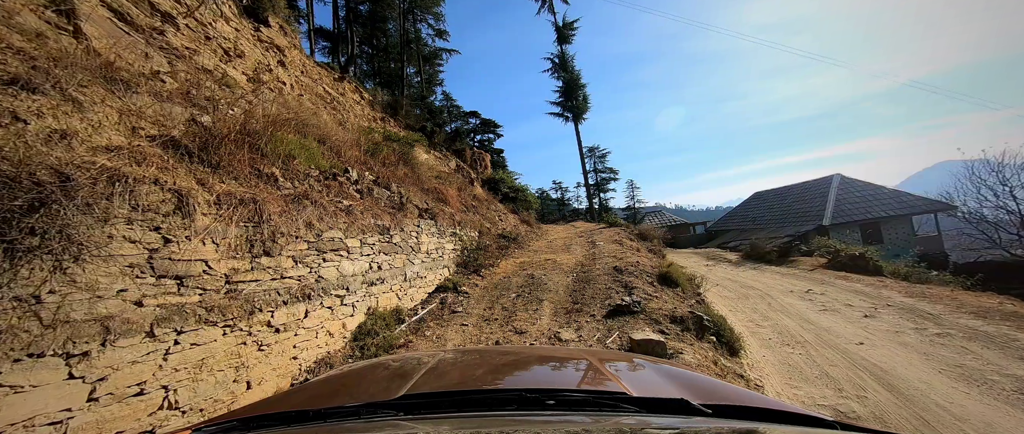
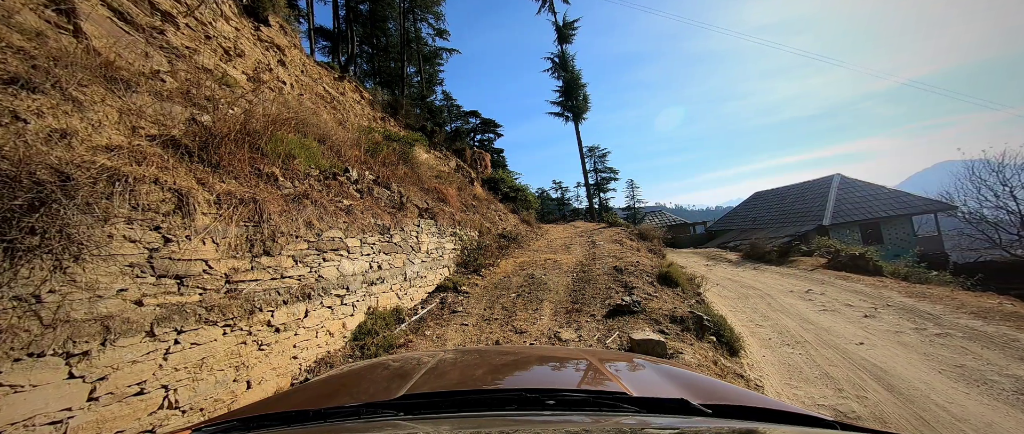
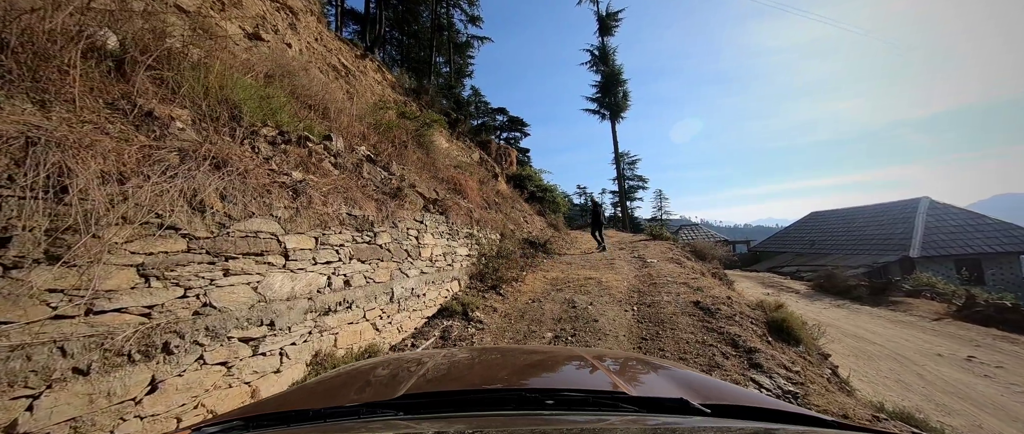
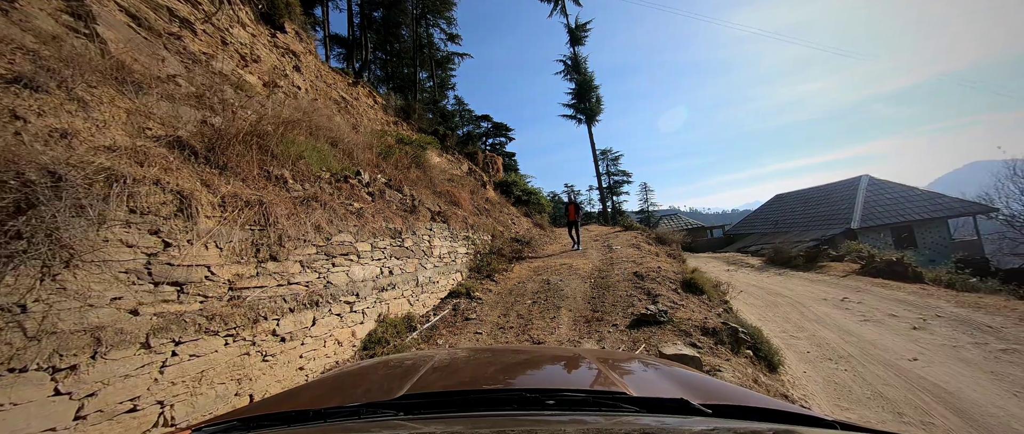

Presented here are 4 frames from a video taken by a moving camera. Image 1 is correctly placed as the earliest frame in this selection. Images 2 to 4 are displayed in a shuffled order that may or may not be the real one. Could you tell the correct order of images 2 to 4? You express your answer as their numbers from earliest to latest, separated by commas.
2, 4, 3
